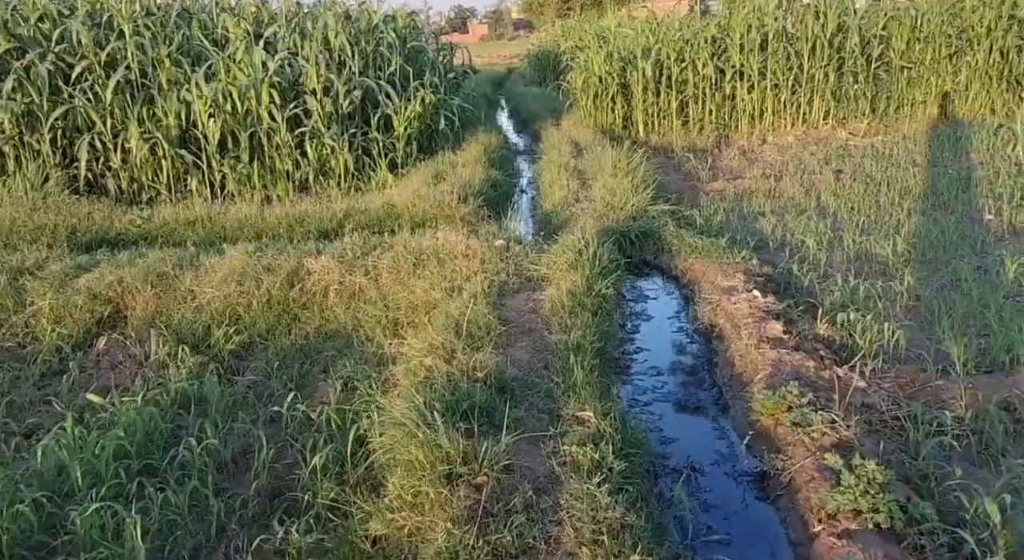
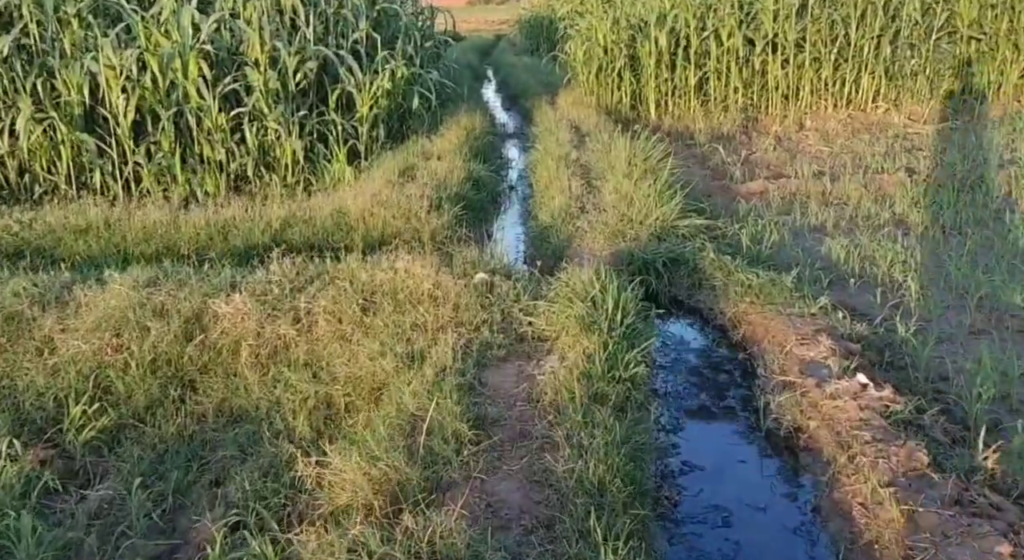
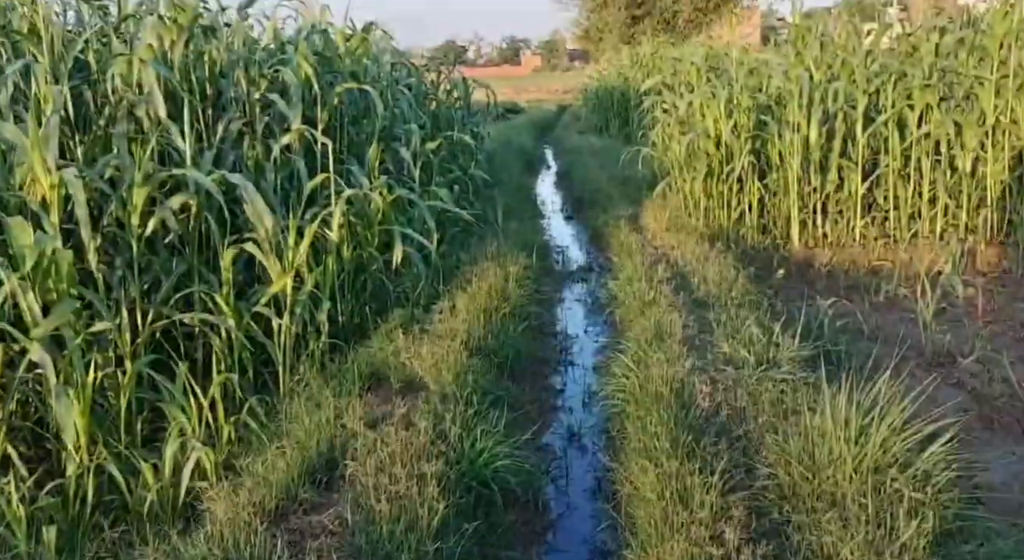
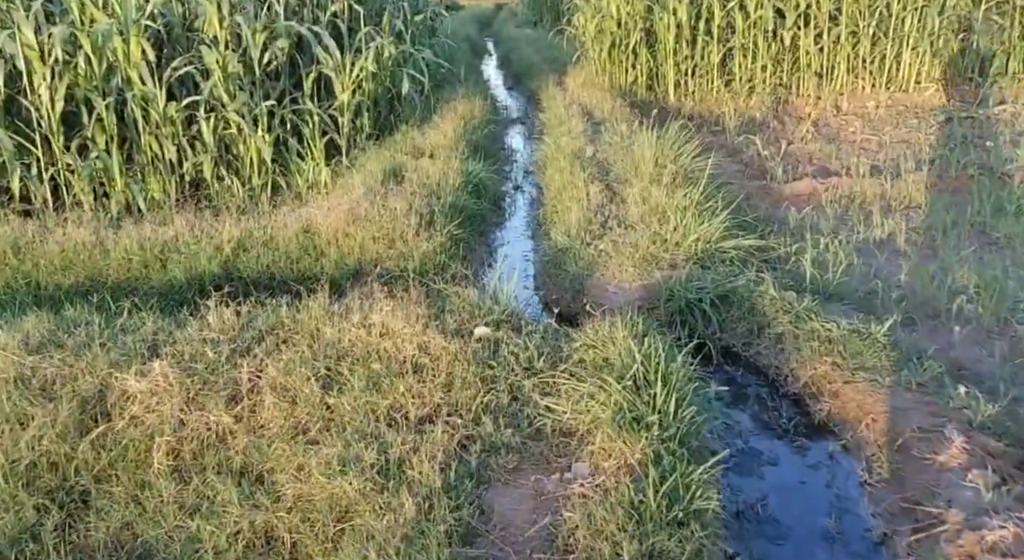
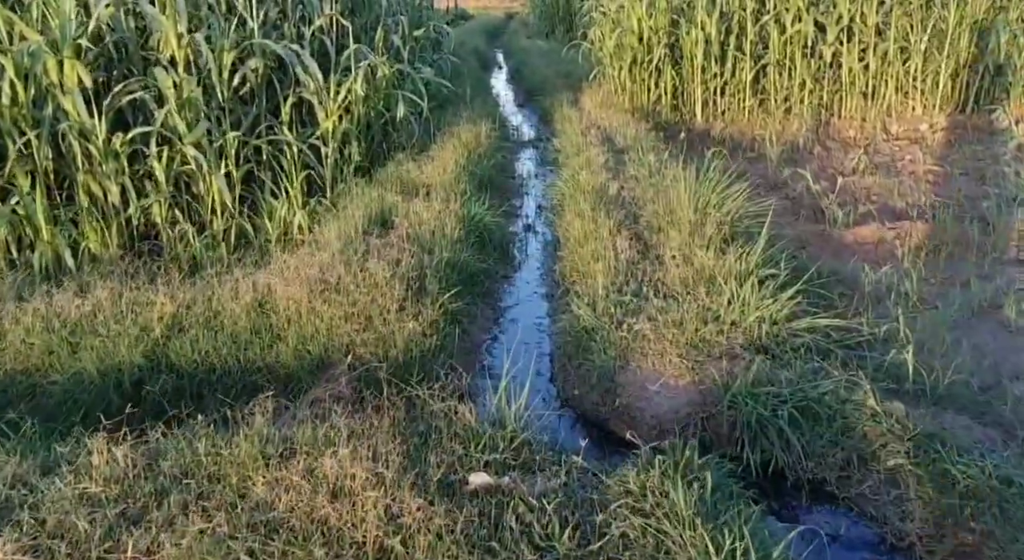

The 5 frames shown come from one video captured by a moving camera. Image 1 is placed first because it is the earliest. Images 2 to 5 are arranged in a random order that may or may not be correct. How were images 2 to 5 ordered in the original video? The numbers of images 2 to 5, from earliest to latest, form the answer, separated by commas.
2, 4, 5, 3
